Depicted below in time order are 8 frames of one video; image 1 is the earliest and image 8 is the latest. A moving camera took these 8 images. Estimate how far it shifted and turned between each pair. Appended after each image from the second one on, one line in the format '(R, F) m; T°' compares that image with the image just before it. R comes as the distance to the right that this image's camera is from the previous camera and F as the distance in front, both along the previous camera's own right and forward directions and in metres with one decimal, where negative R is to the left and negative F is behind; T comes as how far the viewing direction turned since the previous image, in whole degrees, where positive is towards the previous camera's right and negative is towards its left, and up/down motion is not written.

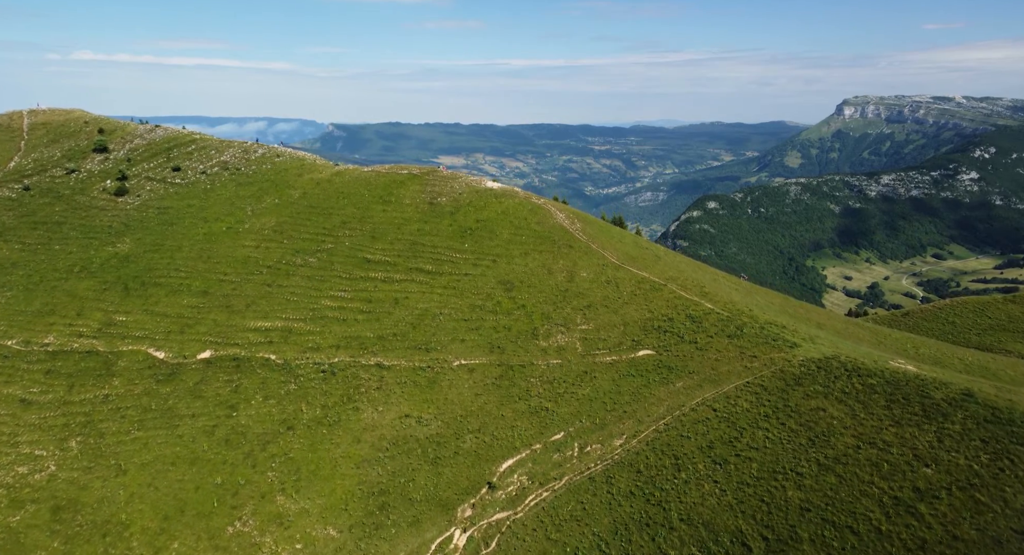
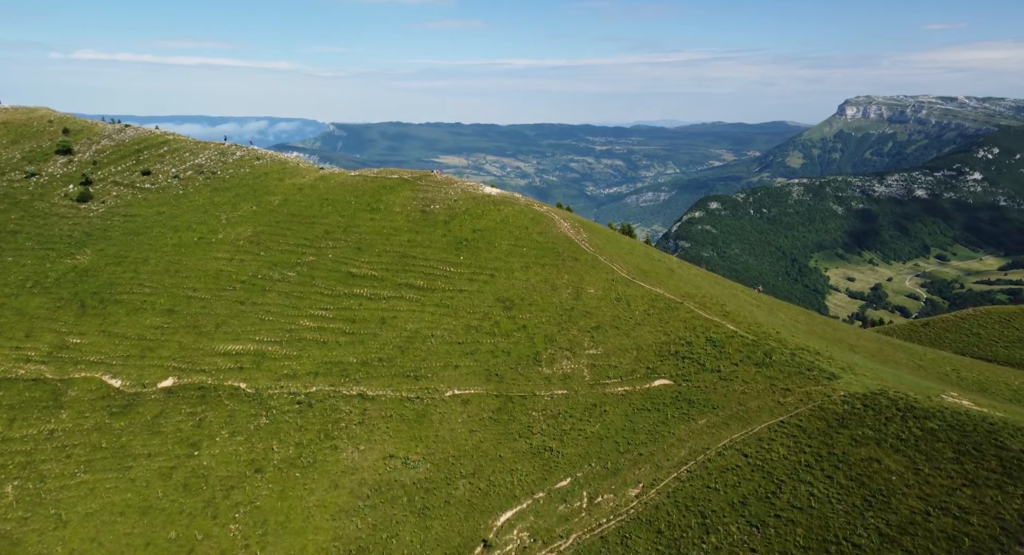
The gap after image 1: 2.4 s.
(+0.1, +8.1) m; 0°
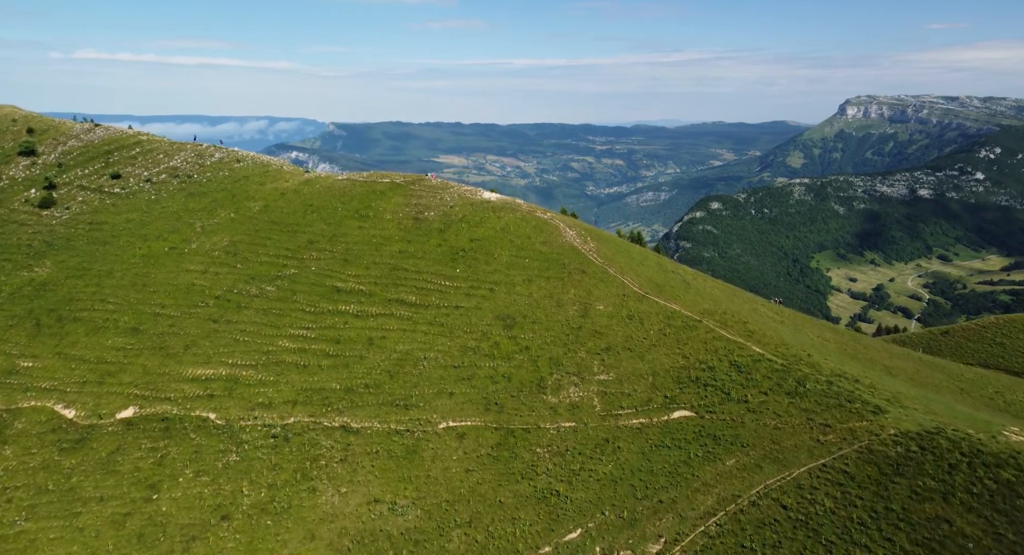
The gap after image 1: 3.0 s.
(-0.1, +7.1) m; 0°
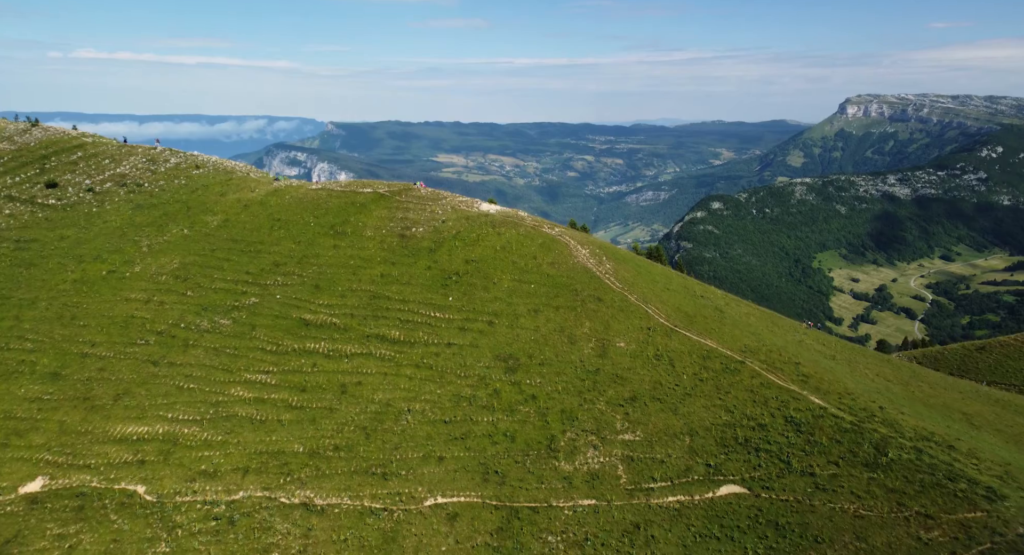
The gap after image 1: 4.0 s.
(-0.3, +11.8) m; 0°
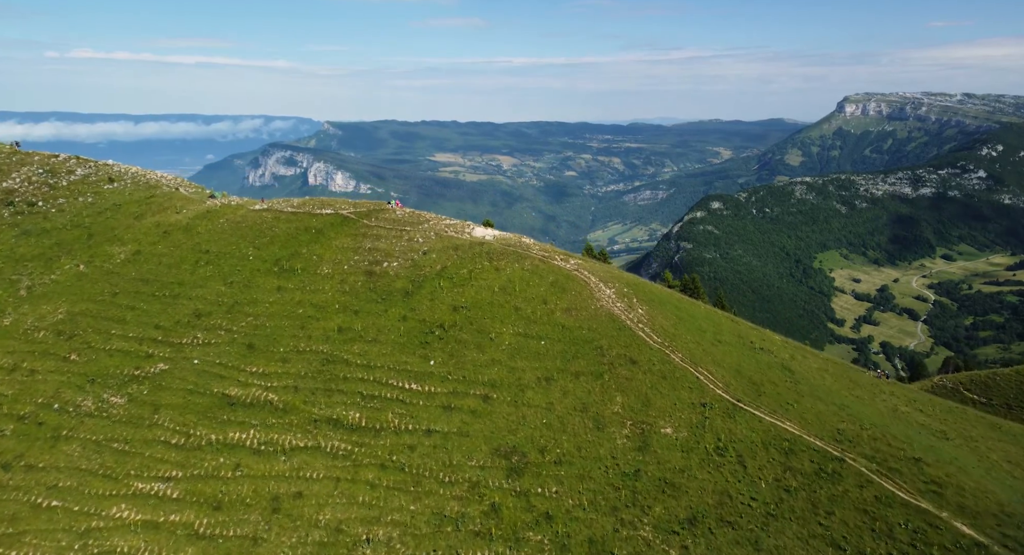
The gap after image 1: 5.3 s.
(-0.4, +16.4) m; 0°
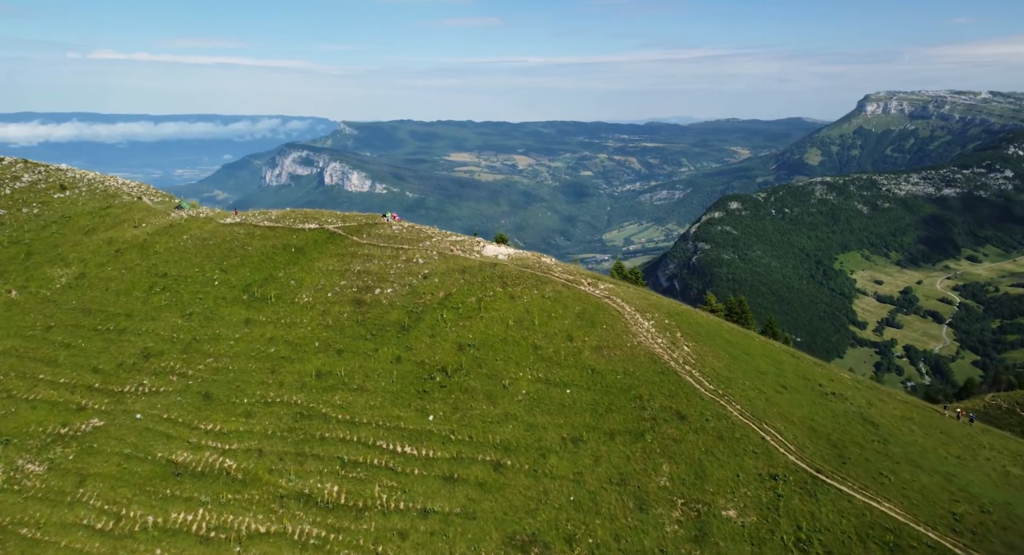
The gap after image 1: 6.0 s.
(-0.2, +9.2) m; -1°
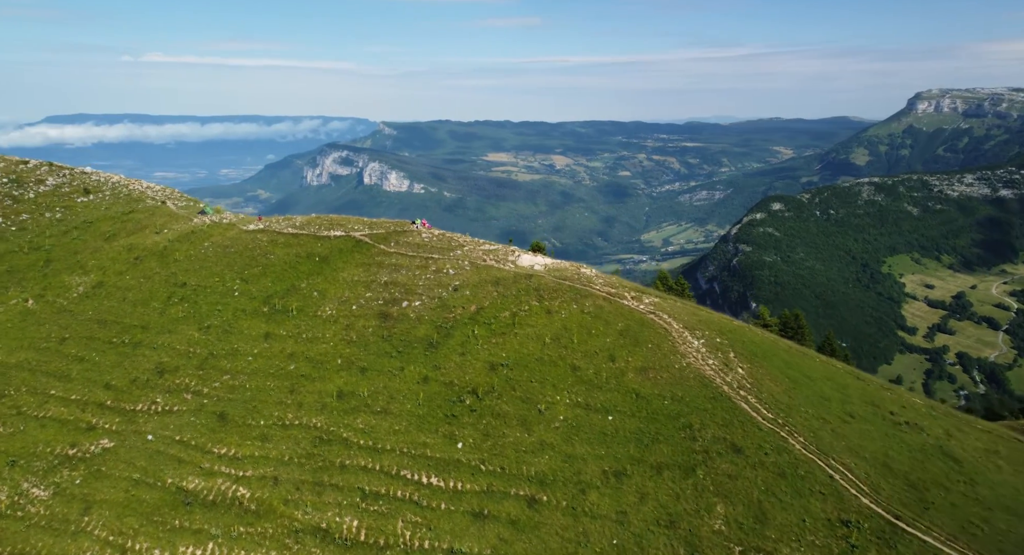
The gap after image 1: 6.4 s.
(-0.1, +3.4) m; -3°
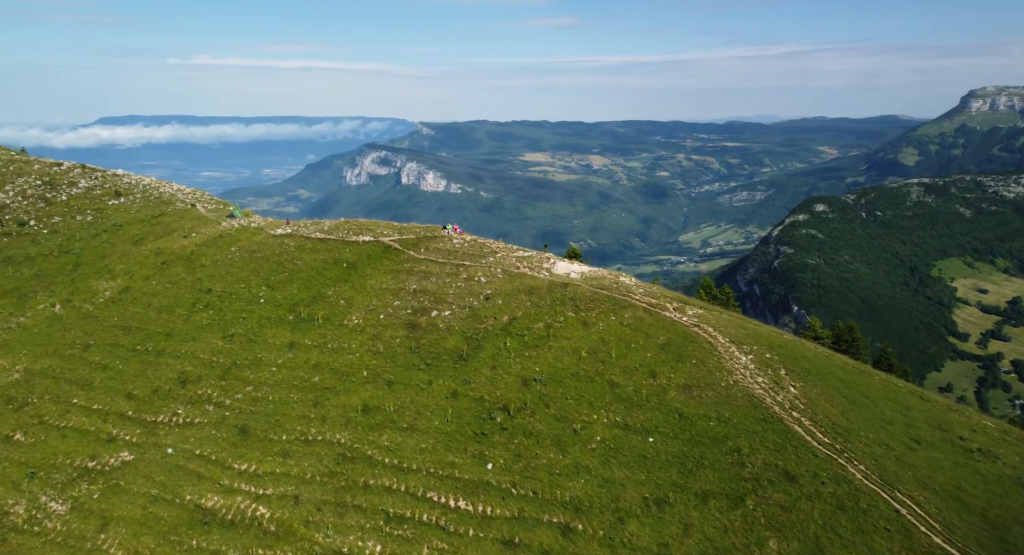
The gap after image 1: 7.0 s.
(0.0, +2.2) m; -3°
